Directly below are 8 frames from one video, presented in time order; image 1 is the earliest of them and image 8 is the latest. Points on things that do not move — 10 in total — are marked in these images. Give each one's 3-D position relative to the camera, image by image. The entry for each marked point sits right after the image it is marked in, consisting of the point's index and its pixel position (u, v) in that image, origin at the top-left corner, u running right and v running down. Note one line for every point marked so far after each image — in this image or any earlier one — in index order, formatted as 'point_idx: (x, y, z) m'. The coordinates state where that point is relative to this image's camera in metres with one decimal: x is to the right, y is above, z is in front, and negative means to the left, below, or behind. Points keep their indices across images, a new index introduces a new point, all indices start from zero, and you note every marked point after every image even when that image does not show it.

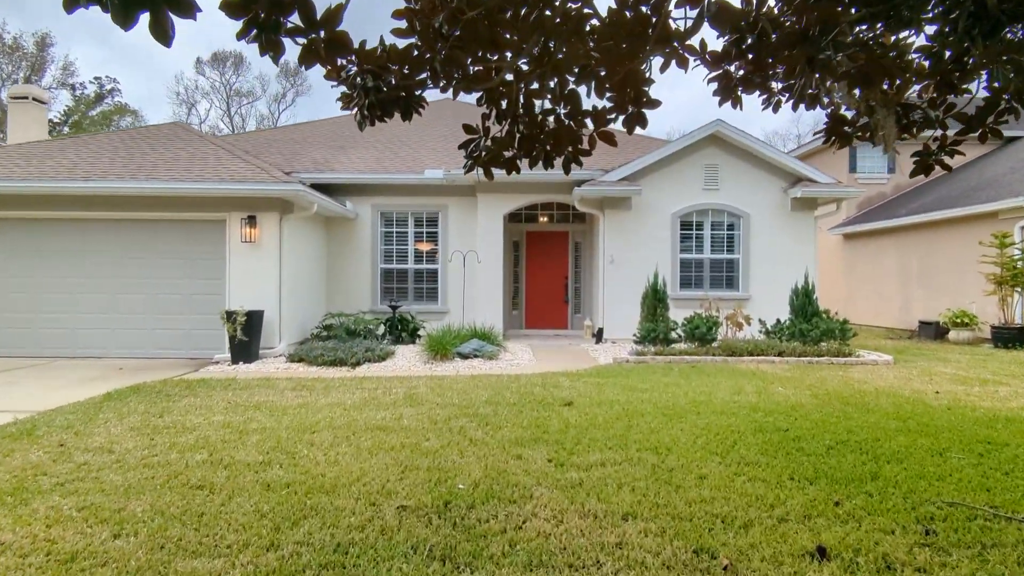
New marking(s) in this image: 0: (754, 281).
0: (+4.4, +0.1, +11.9) m
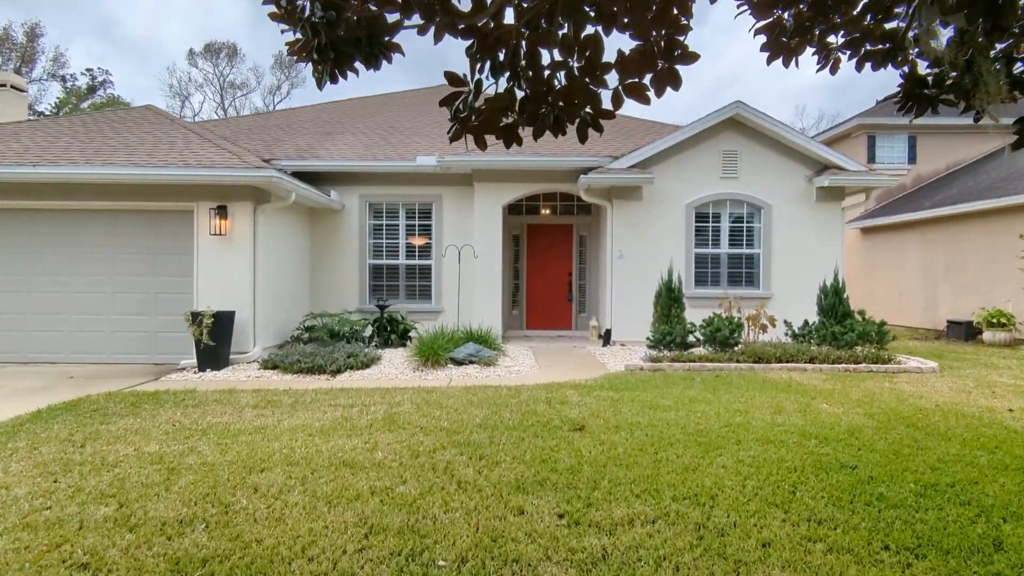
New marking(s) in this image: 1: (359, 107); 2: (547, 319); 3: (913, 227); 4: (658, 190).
0: (+4.4, +0.1, +10.9) m
1: (-3.6, +4.3, +15.6) m
2: (+0.7, -0.6, +12.8) m
3: (+9.8, +1.5, +16.0) m
4: (+2.4, +1.6, +10.9) m
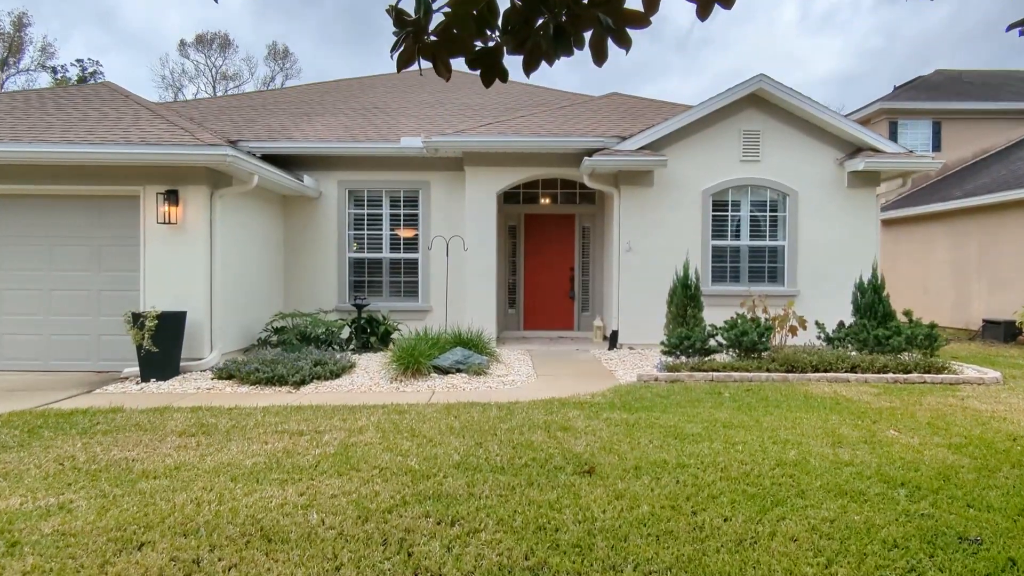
0: (+4.3, +0.2, +9.8) m
1: (-3.7, +4.4, +14.4) m
2: (+0.6, -0.5, +11.6) m
3: (+9.7, +1.6, +14.8) m
4: (+2.3, +1.7, +9.7) m
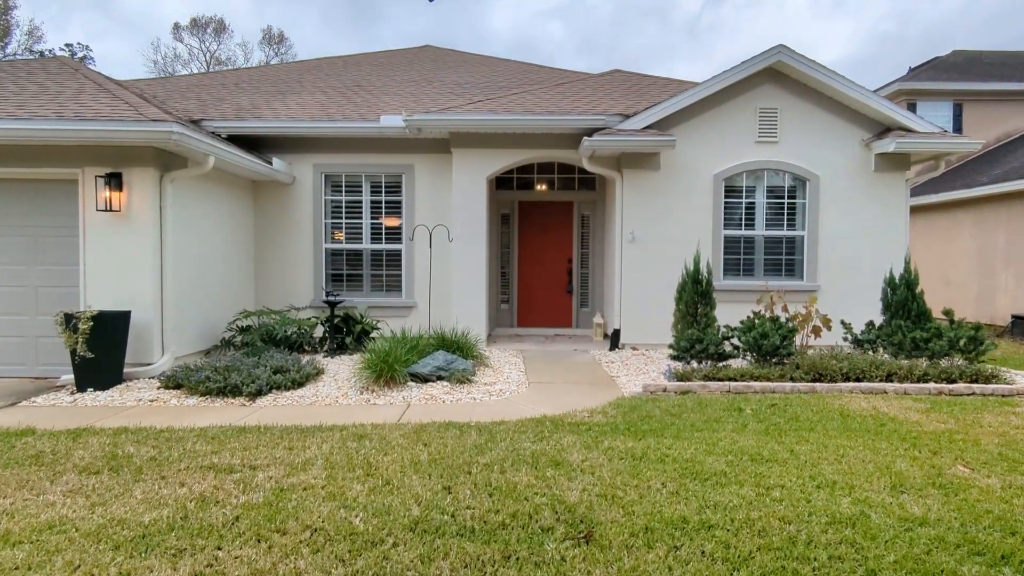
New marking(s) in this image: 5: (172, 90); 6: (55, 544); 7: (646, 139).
0: (+4.2, +0.3, +8.9) m
1: (-3.8, +4.5, +13.4) m
2: (+0.5, -0.4, +10.7) m
3: (+9.6, +1.7, +13.9) m
4: (+2.2, +1.7, +8.8) m
5: (-5.6, +3.3, +10.8) m
6: (-1.9, -1.1, +2.8) m
7: (+1.7, +1.9, +8.2) m
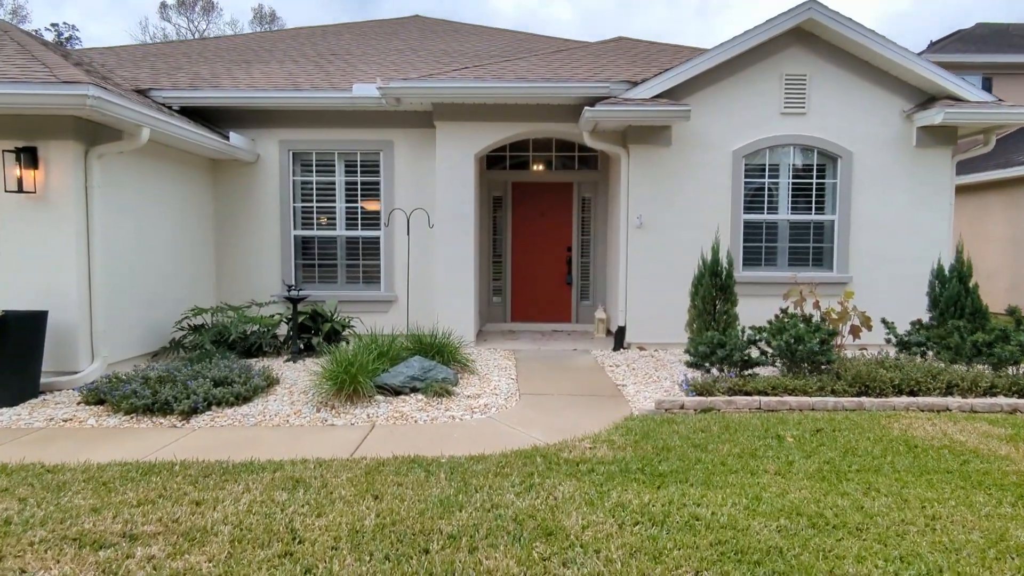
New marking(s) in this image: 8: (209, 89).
0: (+4.1, +0.4, +7.8) m
1: (-3.9, +4.7, +12.3) m
2: (+0.4, -0.3, +9.7) m
3: (+9.5, +2.0, +12.8) m
4: (+2.1, +1.8, +7.7) m
5: (-5.7, +3.4, +9.7) m
6: (-2.0, -1.1, +1.8) m
7: (+1.6, +2.0, +7.2) m
8: (-3.7, +2.4, +8.0) m
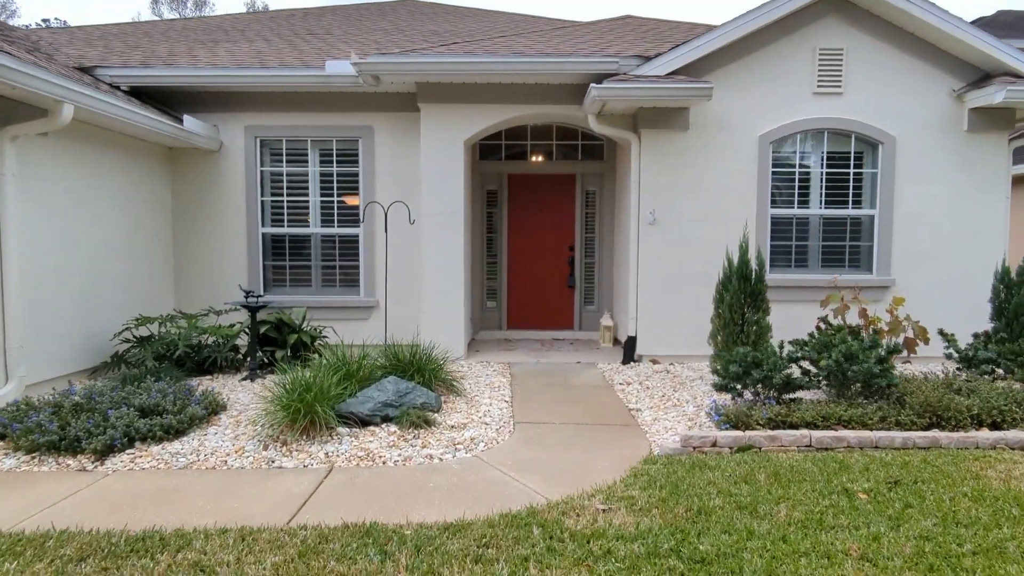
0: (+4.1, +0.3, +6.9) m
1: (-3.9, +4.7, +11.3) m
2: (+0.3, -0.4, +8.7) m
3: (+9.4, +1.9, +11.8) m
4: (+2.1, +1.8, +6.7) m
5: (-5.8, +3.3, +8.7) m
6: (-2.1, -1.2, +0.8) m
7: (+1.5, +1.9, +6.2) m
8: (-3.8, +2.4, +7.1) m
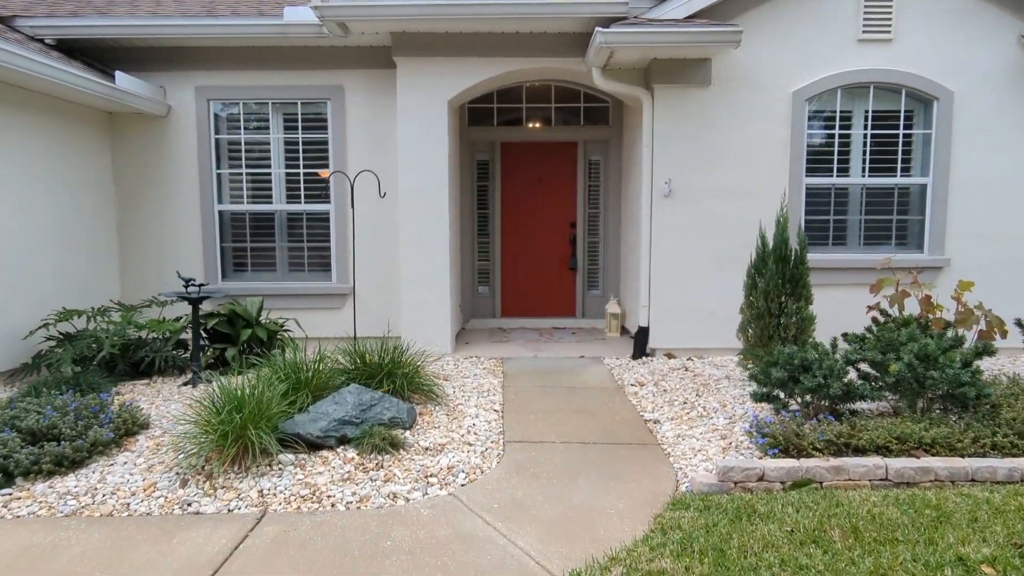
0: (+4.0, +0.5, +5.9) m
1: (-4.0, +4.9, +10.2) m
2: (+0.3, -0.2, +7.8) m
3: (+9.3, +2.3, +10.8) m
4: (+2.0, +1.9, +5.7) m
5: (-5.9, +3.5, +7.6) m
6: (-2.2, -1.3, -0.1) m
7: (+1.4, +2.0, +5.2) m
8: (-3.8, +2.5, +6.0) m
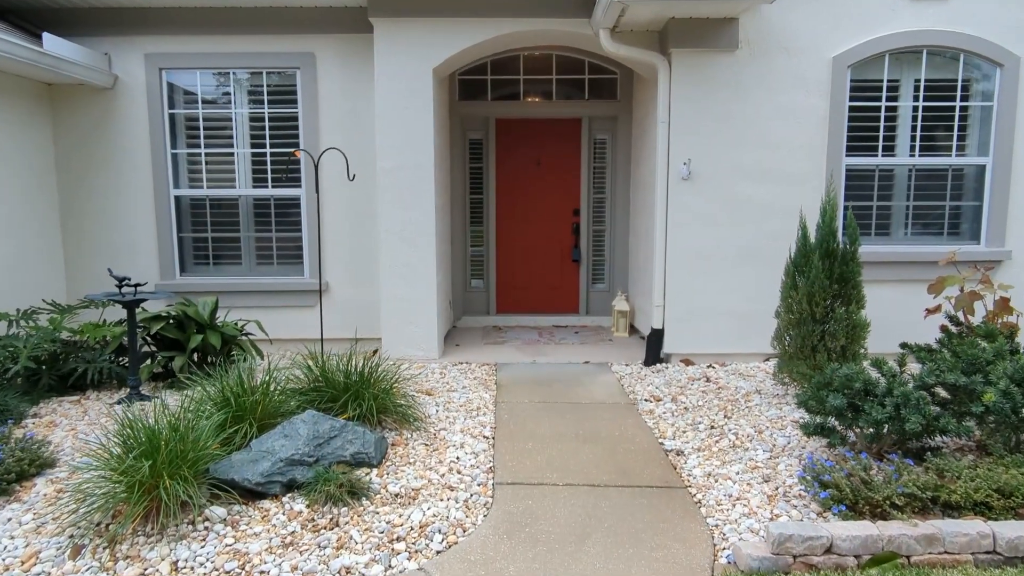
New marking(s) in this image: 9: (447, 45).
0: (+4.0, +0.5, +5.1) m
1: (-4.1, +5.1, +9.3) m
2: (+0.2, -0.1, +7.0) m
3: (+9.3, +2.4, +10.0) m
4: (+1.9, +2.0, +4.9) m
5: (-5.9, +3.6, +6.8) m
6: (-2.2, -1.4, -0.8) m
7: (+1.4, +2.0, +4.4) m
8: (-3.9, +2.5, +5.2) m
9: (-0.5, +2.0, +5.3) m
